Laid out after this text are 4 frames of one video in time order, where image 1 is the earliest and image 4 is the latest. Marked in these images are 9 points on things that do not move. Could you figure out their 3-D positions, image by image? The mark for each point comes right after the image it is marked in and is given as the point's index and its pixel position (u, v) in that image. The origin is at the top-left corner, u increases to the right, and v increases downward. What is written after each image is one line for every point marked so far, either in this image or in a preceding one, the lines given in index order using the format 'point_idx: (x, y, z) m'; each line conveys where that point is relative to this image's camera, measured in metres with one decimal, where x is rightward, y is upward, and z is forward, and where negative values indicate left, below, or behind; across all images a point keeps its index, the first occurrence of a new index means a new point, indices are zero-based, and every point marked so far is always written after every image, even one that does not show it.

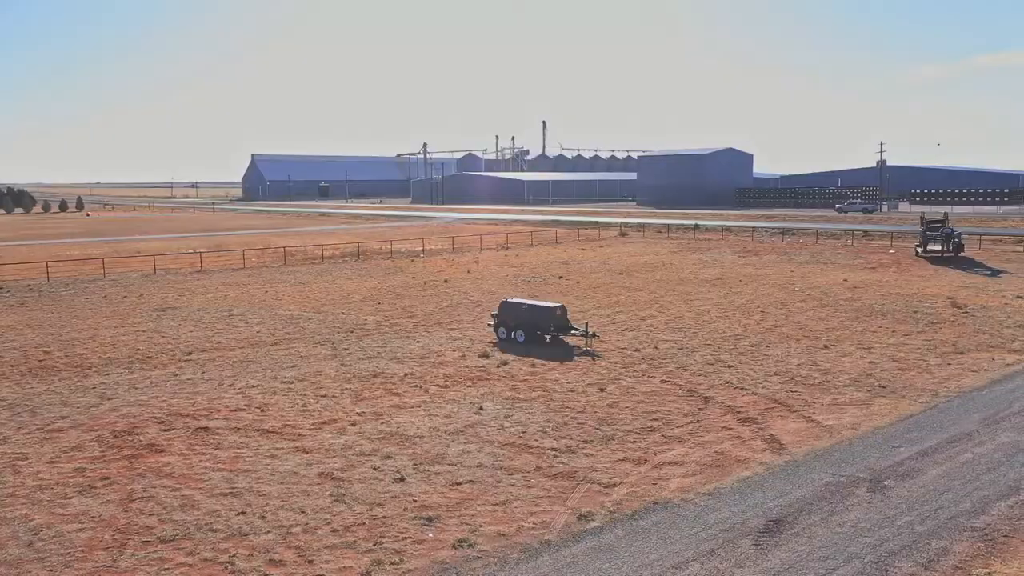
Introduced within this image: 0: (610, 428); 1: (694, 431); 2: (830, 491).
0: (+2.1, -3.0, +17.0) m
1: (+3.9, -3.0, +16.7) m
2: (+5.3, -3.4, +13.0) m
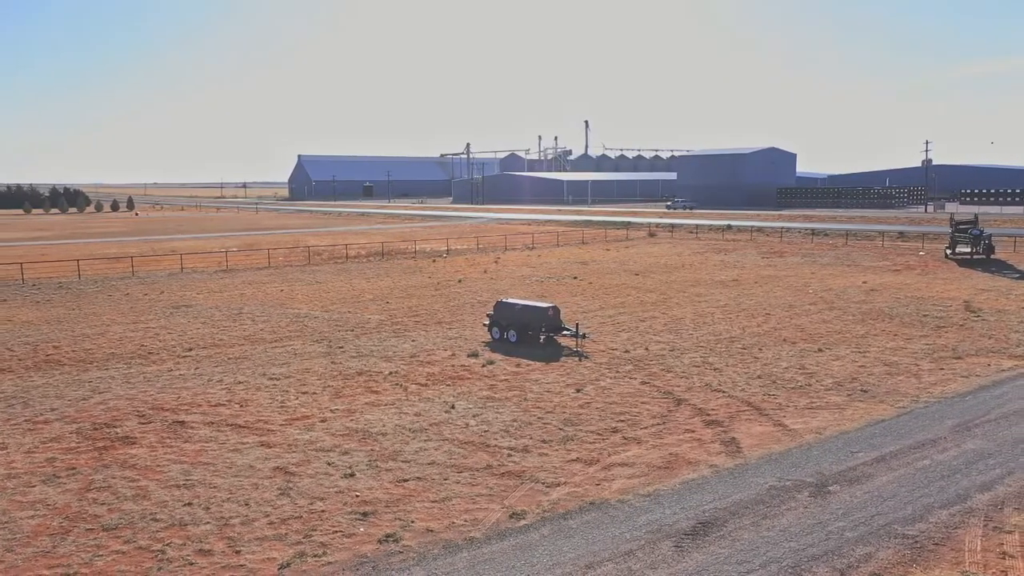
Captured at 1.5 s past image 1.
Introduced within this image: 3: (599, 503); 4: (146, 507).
0: (+1.3, -3.1, +17.1) m
1: (+3.1, -3.1, +16.7) m
2: (+4.3, -3.4, +12.9) m
3: (+1.4, -3.5, +12.7) m
4: (-6.0, -3.6, +12.7) m
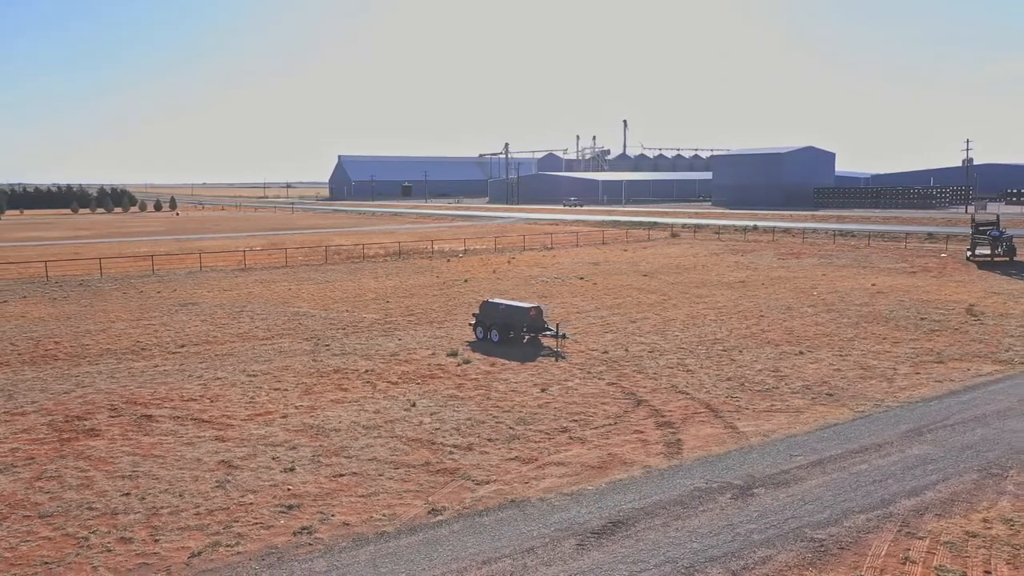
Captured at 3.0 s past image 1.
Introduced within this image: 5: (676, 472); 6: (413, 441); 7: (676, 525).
0: (+0.3, -3.1, +17.2) m
1: (+2.0, -3.1, +16.8) m
2: (+3.0, -3.5, +13.0) m
3: (+0.1, -3.5, +12.9) m
4: (-7.3, -3.5, +13.3) m
5: (+3.0, -3.3, +14.1) m
6: (-2.1, -3.2, +16.3) m
7: (+2.5, -3.6, +11.9) m
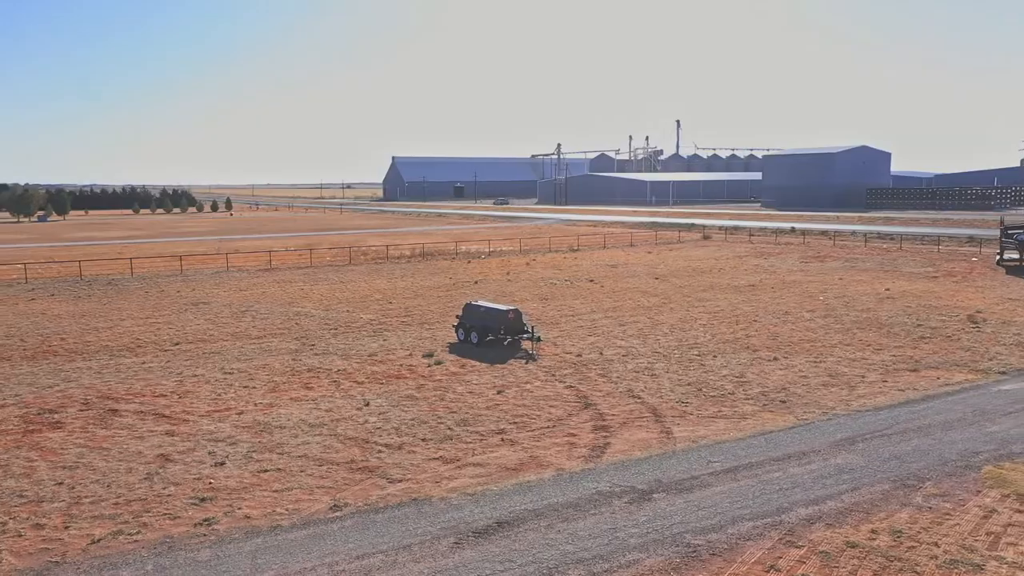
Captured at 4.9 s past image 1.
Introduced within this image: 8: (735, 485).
0: (-1.1, -3.2, +17.6) m
1: (+0.6, -3.2, +17.1) m
2: (+1.3, -3.6, +13.2) m
3: (-1.6, -3.6, +13.3) m
4: (-8.9, -3.6, +14.1) m
5: (+1.4, -3.4, +14.3) m
6: (-3.5, -3.3, +16.8) m
7: (+0.8, -3.7, +12.1) m
8: (+3.9, -3.5, +13.7) m
